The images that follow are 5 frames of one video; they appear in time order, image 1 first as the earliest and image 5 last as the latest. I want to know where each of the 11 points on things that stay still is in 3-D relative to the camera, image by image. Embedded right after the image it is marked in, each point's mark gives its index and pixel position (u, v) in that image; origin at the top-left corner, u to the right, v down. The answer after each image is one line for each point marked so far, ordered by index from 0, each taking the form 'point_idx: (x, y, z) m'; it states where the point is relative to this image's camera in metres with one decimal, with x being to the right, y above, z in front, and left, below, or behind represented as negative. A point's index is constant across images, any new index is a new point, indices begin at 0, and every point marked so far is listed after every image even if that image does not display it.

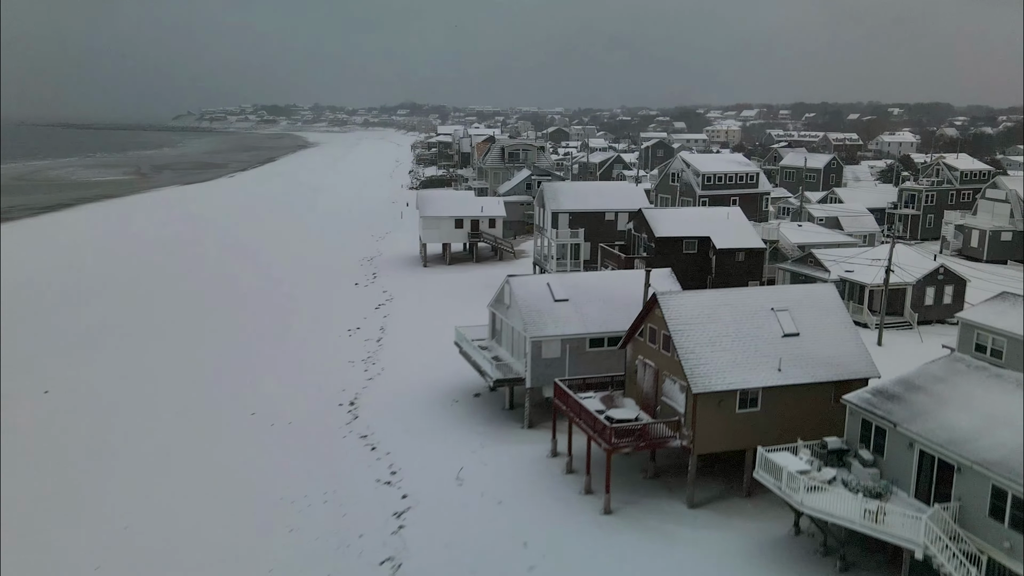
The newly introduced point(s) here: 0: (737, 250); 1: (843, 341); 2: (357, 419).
0: (+4.3, +0.7, +18.3) m
1: (+4.1, -0.7, +11.7) m
2: (-2.5, -2.1, +15.1) m
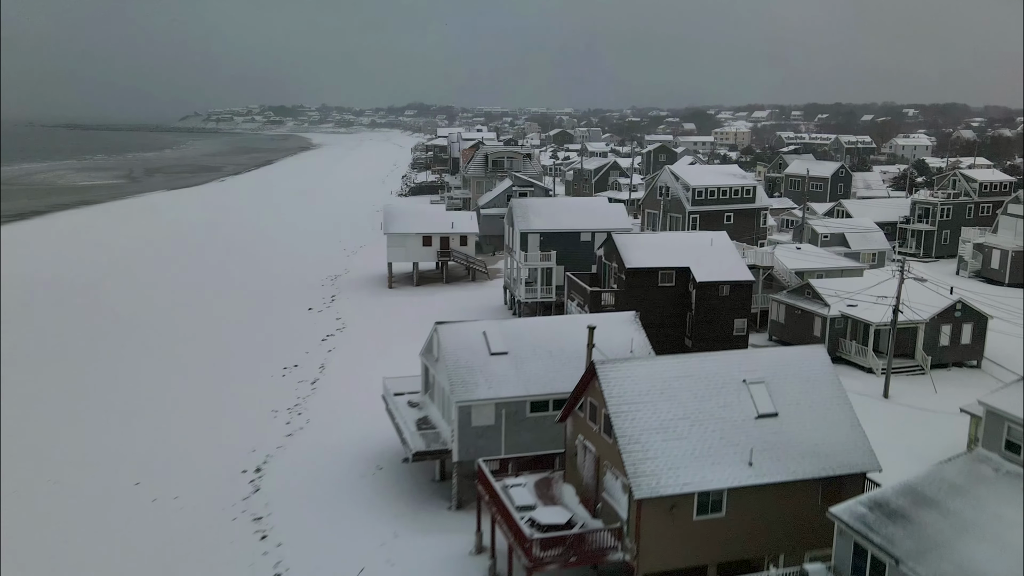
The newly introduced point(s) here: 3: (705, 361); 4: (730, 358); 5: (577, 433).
0: (+3.5, +0.1, +15.8) m
1: (+3.1, -1.3, +9.2) m
2: (-3.4, -2.7, +12.7) m
3: (+1.9, -0.7, +9.5) m
4: (+2.2, -0.7, +9.6) m
5: (+0.7, -1.5, +9.9) m
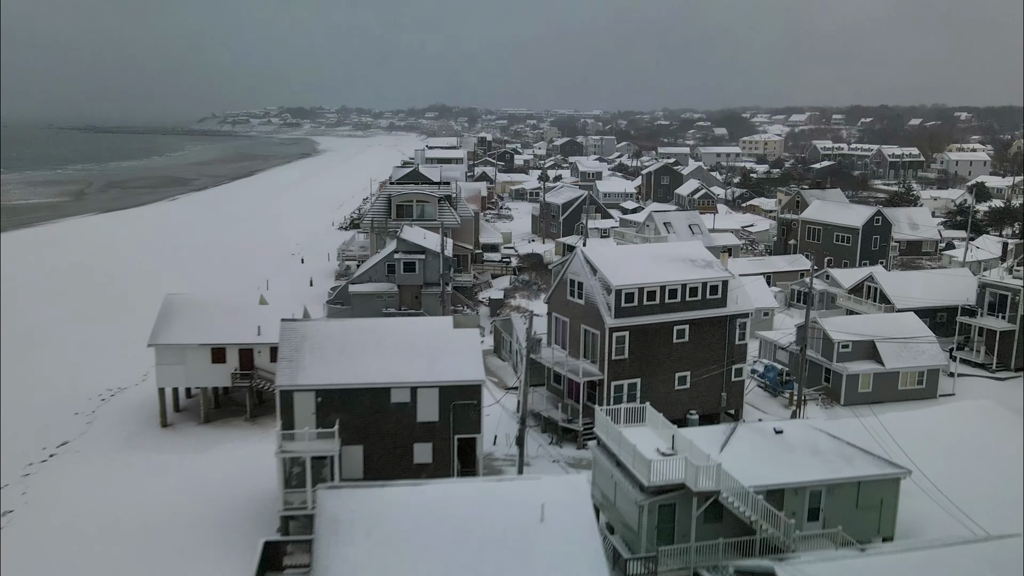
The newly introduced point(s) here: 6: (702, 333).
0: (+0.2, -2.4, +6.4) m
1: (-0.5, -3.8, -0.1) m
2: (-6.8, -5.2, +3.6) m
3: (-1.6, -3.2, +0.2) m
4: (-1.4, -3.2, +0.3) m
5: (-2.9, -4.0, +0.6) m
6: (+3.1, -0.7, +15.2) m
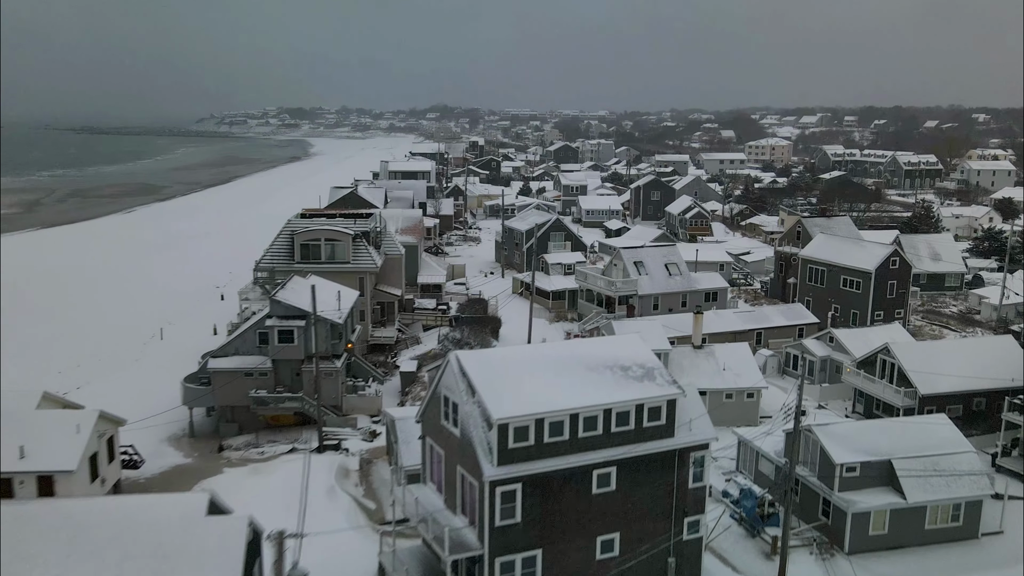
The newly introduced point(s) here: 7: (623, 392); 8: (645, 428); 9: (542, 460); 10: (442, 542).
0: (-1.6, -3.8, +1.5) m
1: (-2.4, -5.2, -5.0) m
2: (-8.7, -6.5, -1.2) m
3: (-3.5, -4.6, -4.7) m
4: (-3.2, -4.6, -4.6) m
5: (-4.8, -5.3, -4.2) m
6: (+1.4, -2.0, +10.3) m
7: (+1.3, -1.1, +10.1) m
8: (+1.5, -1.4, +10.3) m
9: (+0.4, -1.7, +9.7) m
10: (-0.7, -2.7, +10.0) m
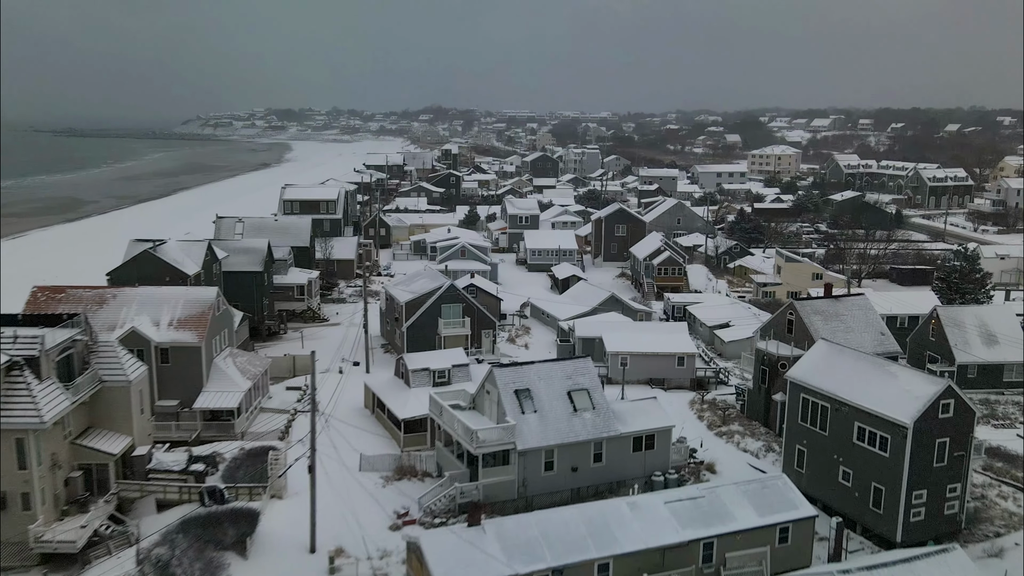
0: (-4.9, -6.0, -7.6) m
1: (-5.8, -7.4, -14.2) m
2: (-12.0, -8.7, -10.2) m
3: (-6.9, -6.8, -13.8) m
4: (-6.6, -6.8, -13.7) m
5: (-8.1, -7.6, -13.3) m
6: (-1.8, -4.2, +1.1) m
7: (-1.9, -3.3, +0.9) m
8: (-1.7, -3.7, +1.1) m
9: (-2.8, -3.9, +0.5) m
10: (-3.9, -4.9, +0.9) m
